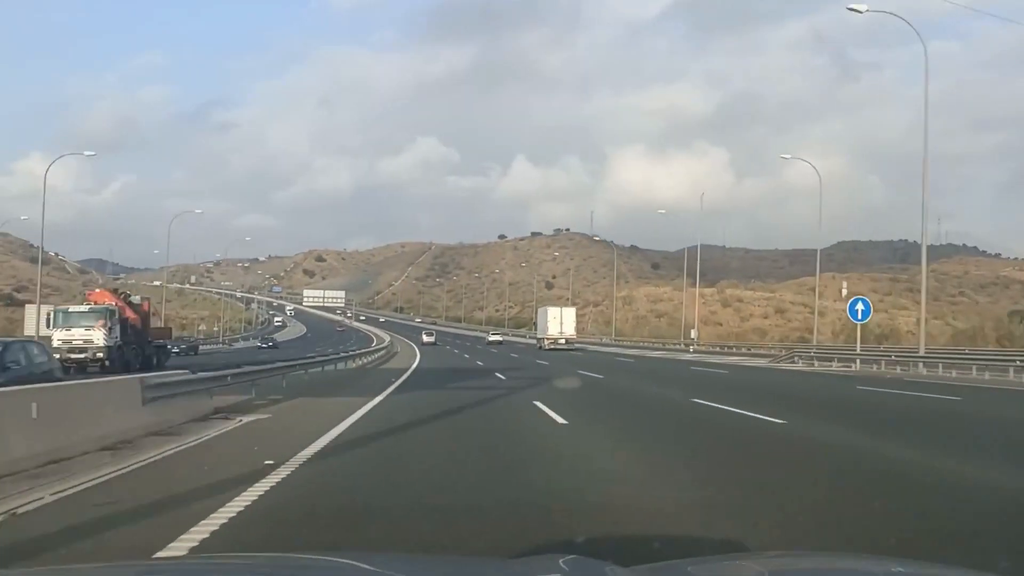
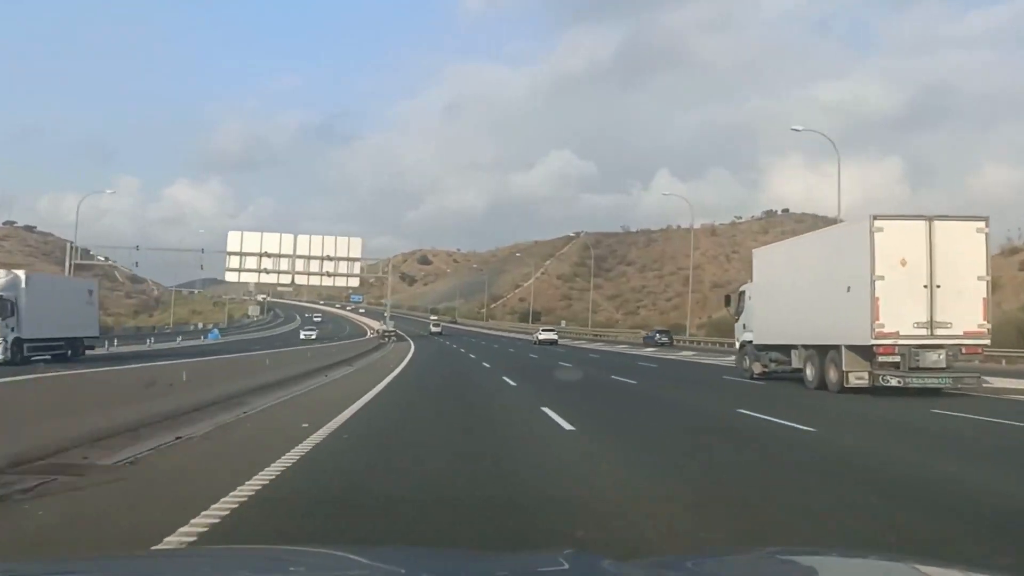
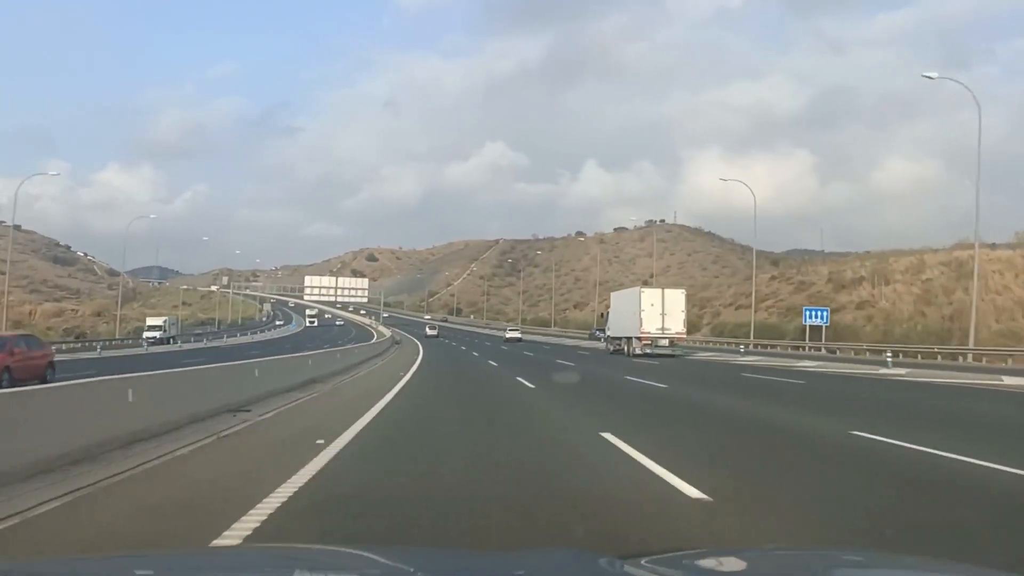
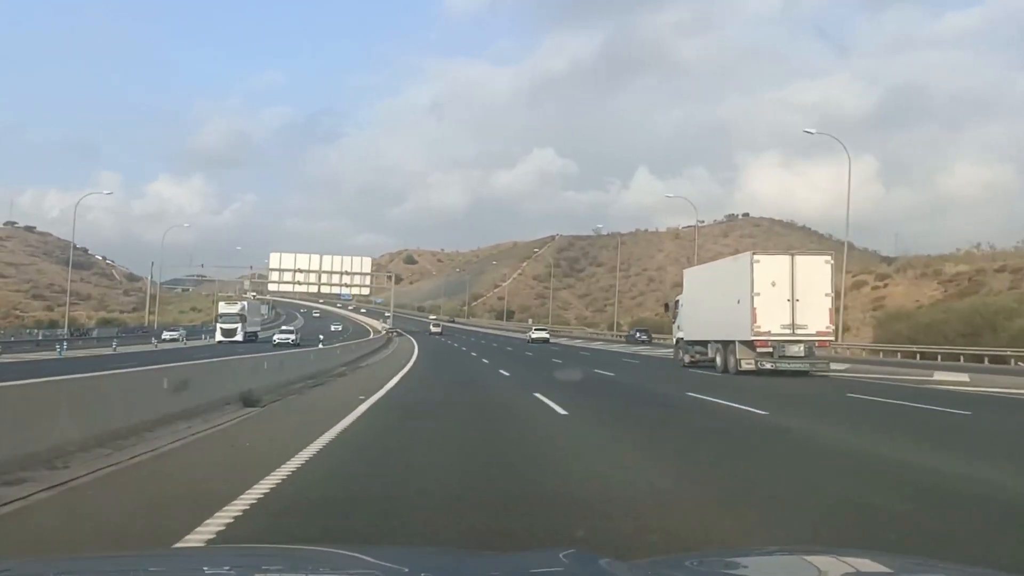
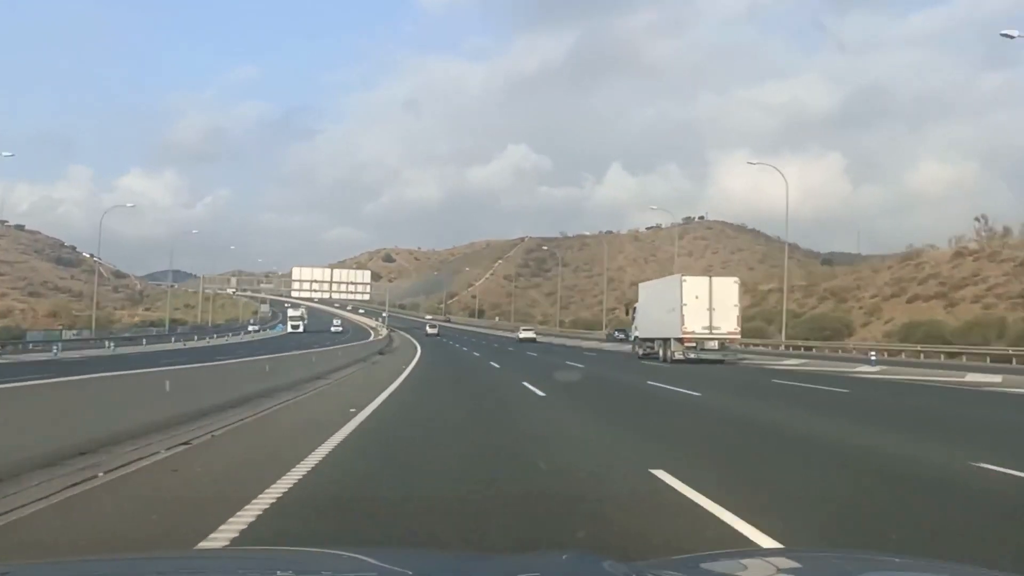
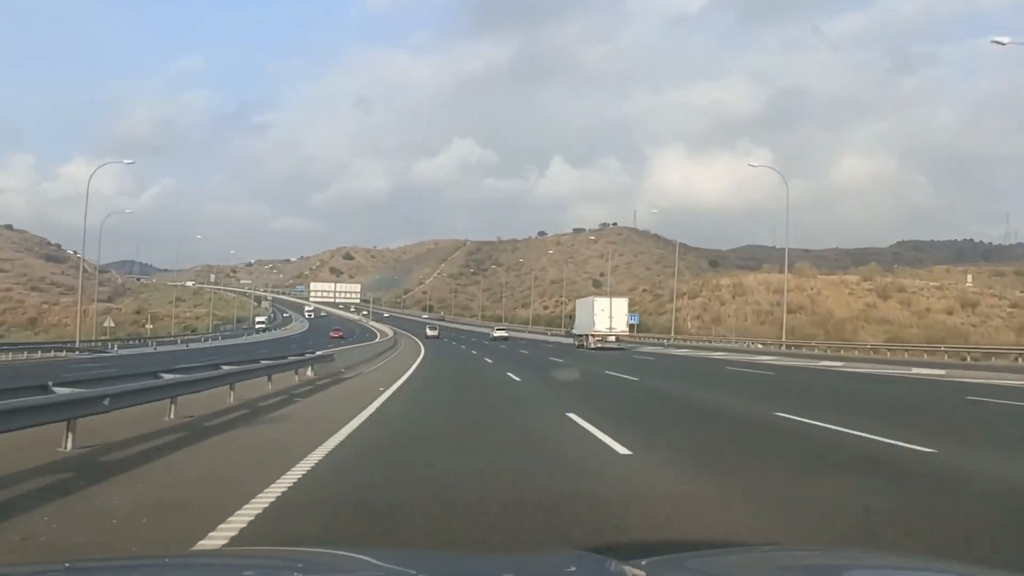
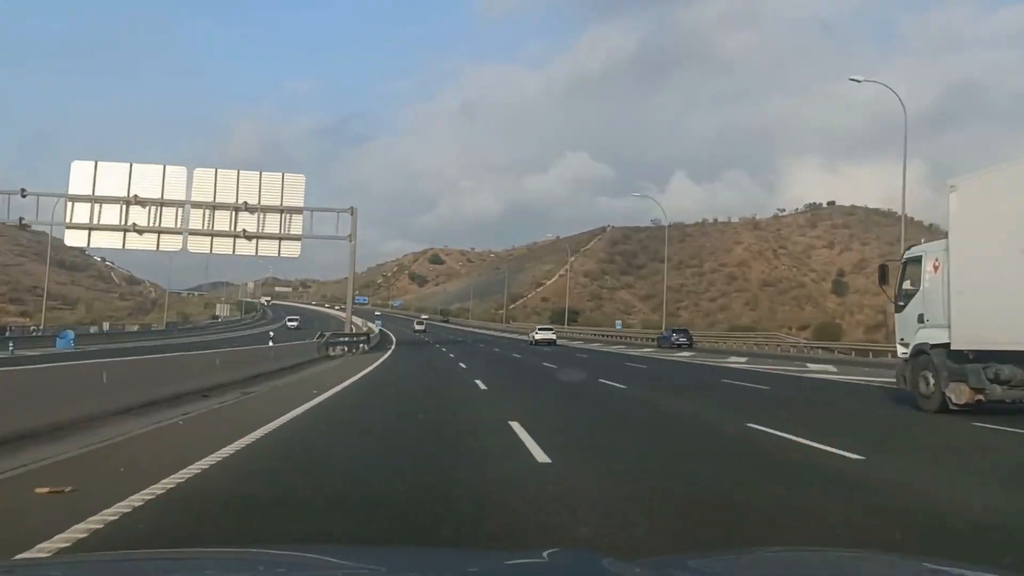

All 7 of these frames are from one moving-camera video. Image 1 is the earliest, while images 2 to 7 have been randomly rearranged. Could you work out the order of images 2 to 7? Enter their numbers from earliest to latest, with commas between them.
6, 3, 5, 4, 2, 7
